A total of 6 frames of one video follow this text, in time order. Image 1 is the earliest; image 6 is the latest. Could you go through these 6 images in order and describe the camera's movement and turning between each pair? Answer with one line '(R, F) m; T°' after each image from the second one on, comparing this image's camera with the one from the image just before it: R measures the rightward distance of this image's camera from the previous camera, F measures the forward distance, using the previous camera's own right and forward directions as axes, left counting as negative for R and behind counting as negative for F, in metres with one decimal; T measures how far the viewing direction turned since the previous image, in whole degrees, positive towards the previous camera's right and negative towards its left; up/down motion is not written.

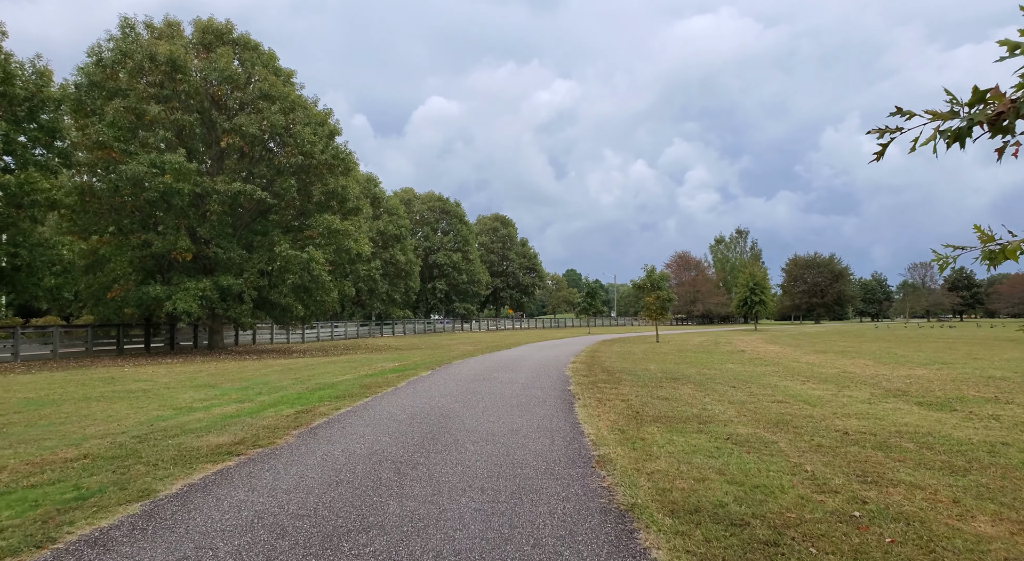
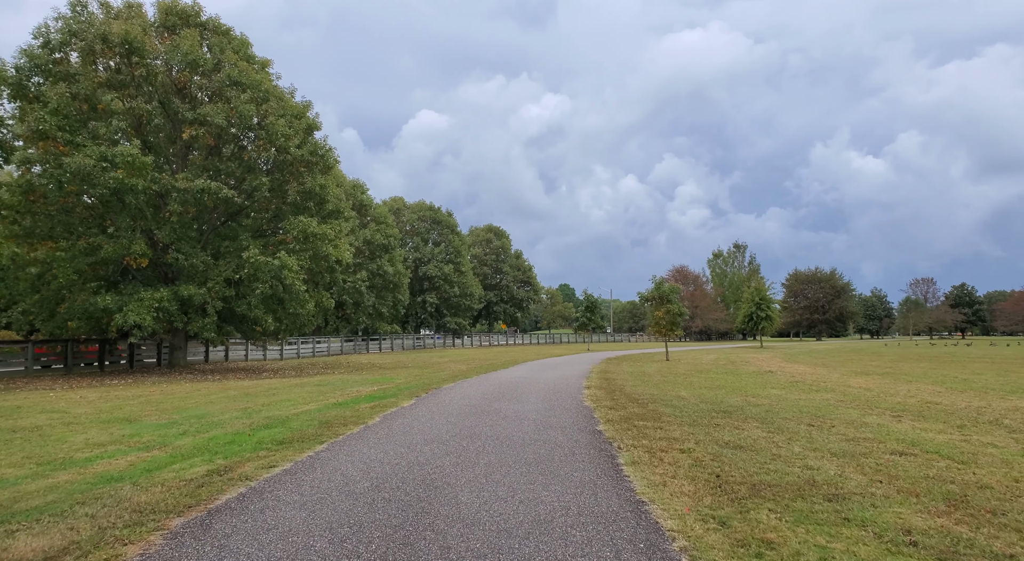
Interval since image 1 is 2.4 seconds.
(-0.2, +2.7) m; +1°
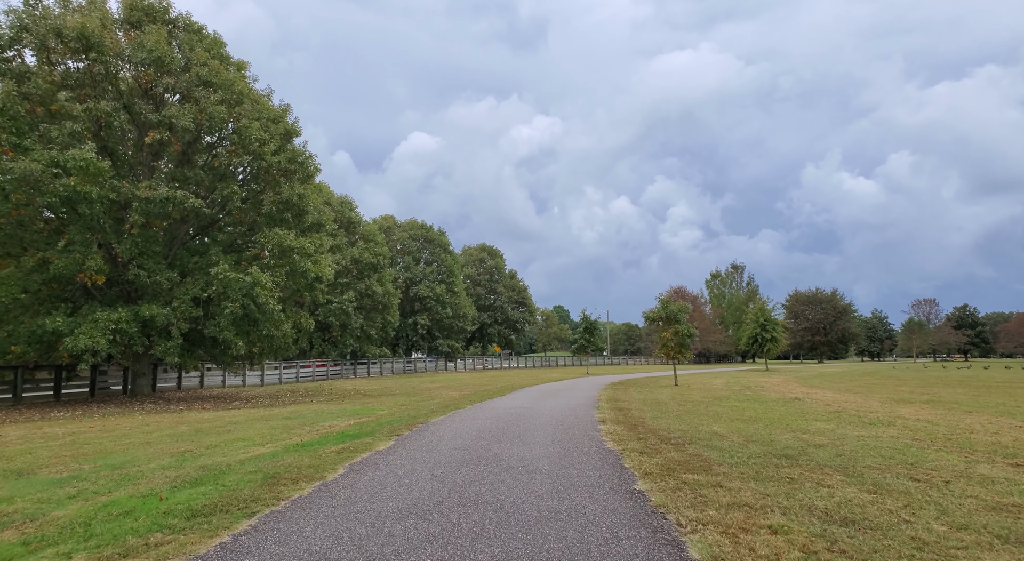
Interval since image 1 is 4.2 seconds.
(-0.1, +2.1) m; +1°
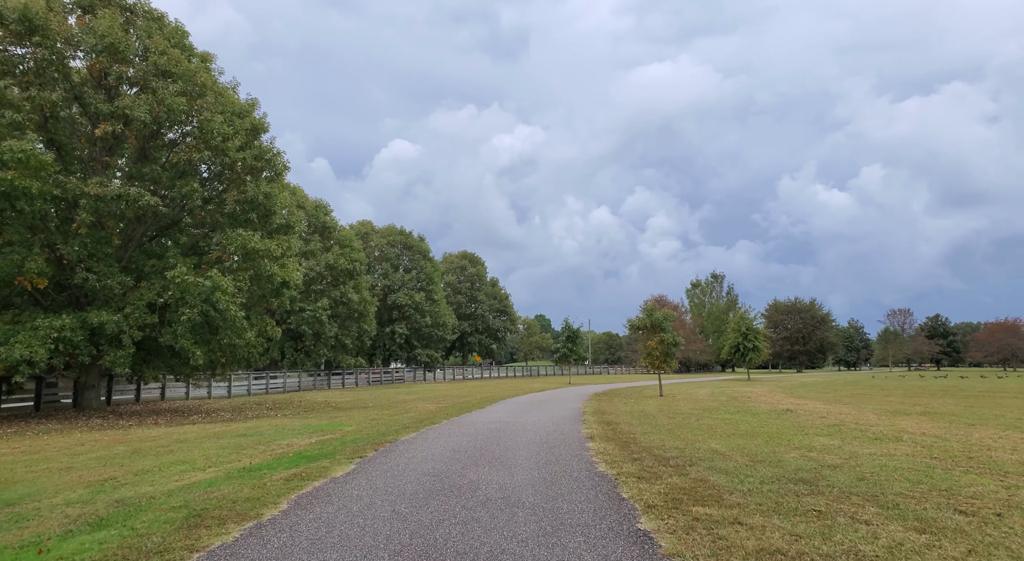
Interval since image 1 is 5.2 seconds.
(0.0, +1.1) m; +2°
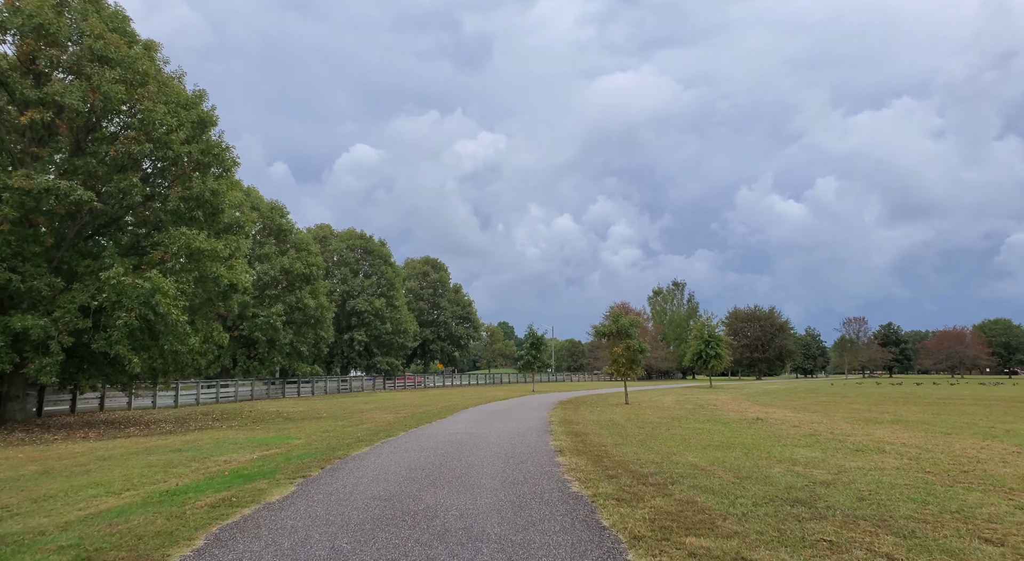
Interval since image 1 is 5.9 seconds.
(0.0, +0.8) m; +3°
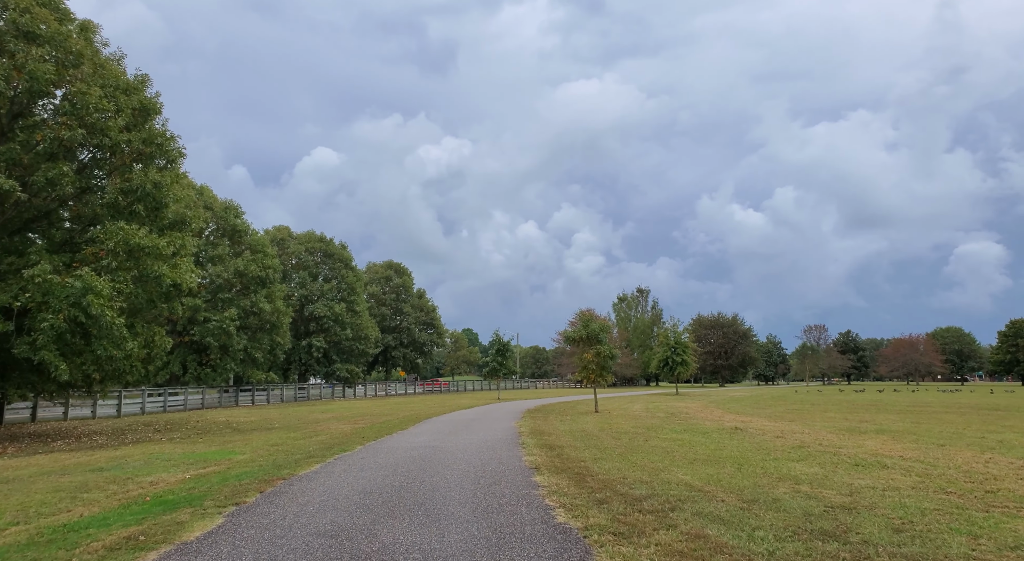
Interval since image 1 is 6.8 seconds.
(-0.1, +1.1) m; +3°
